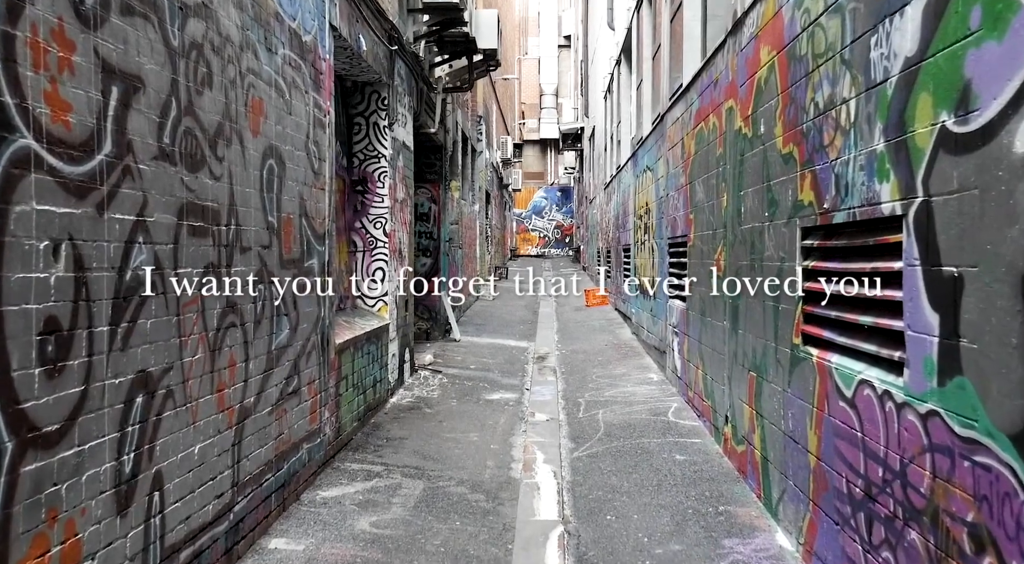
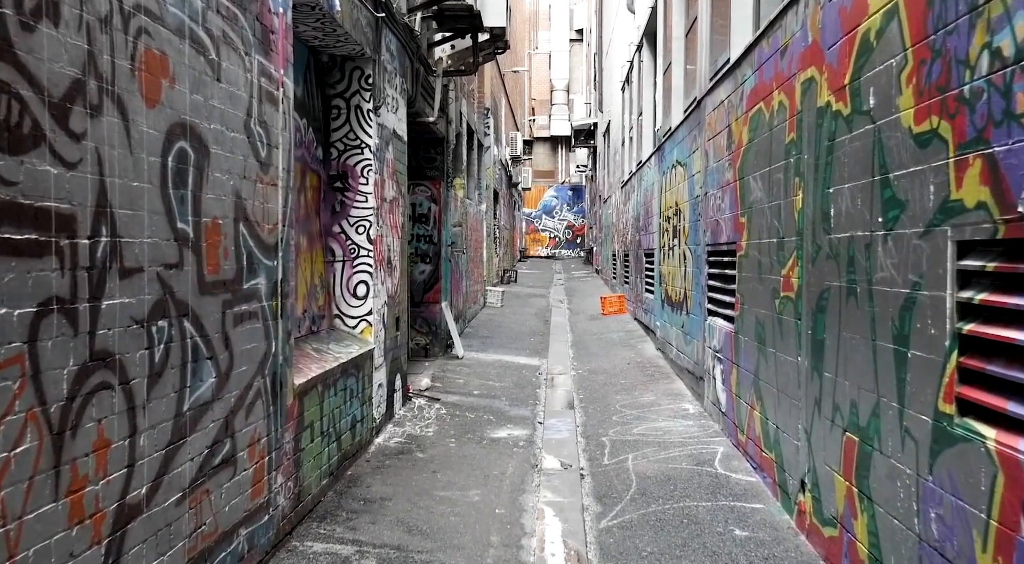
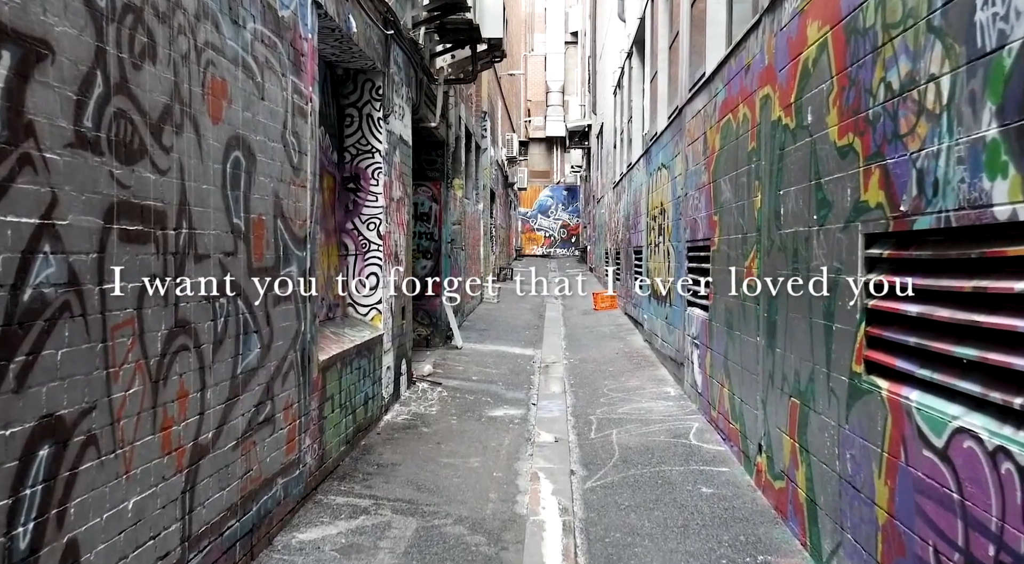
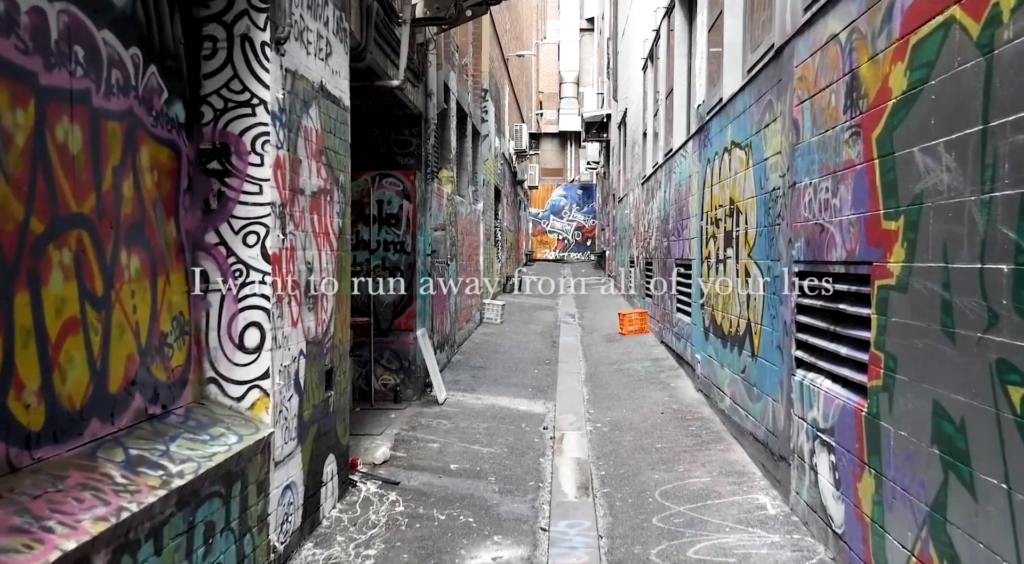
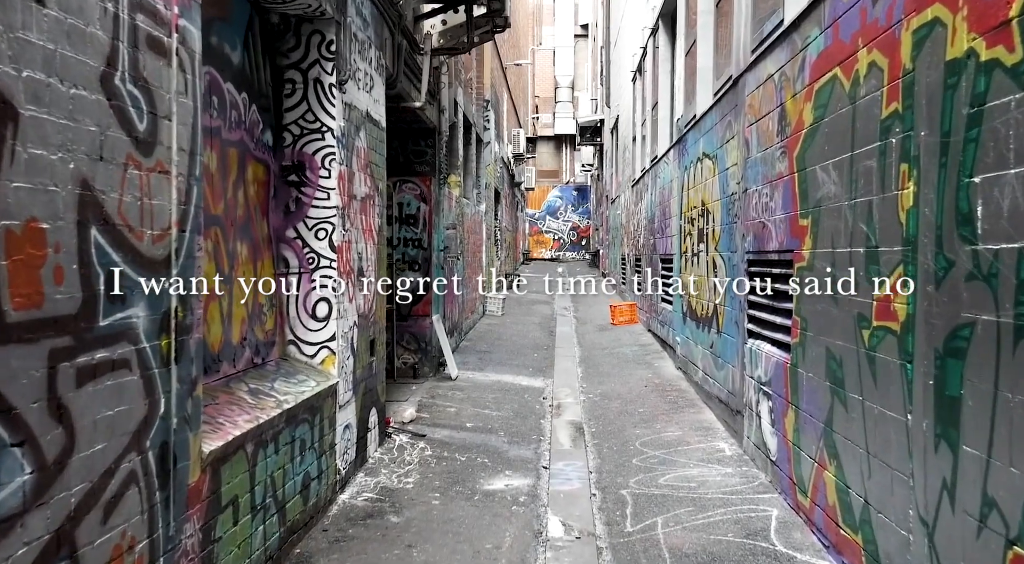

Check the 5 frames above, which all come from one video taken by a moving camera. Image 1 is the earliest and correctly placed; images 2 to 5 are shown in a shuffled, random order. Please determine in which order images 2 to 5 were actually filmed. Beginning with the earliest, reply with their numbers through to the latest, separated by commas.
3, 2, 5, 4
